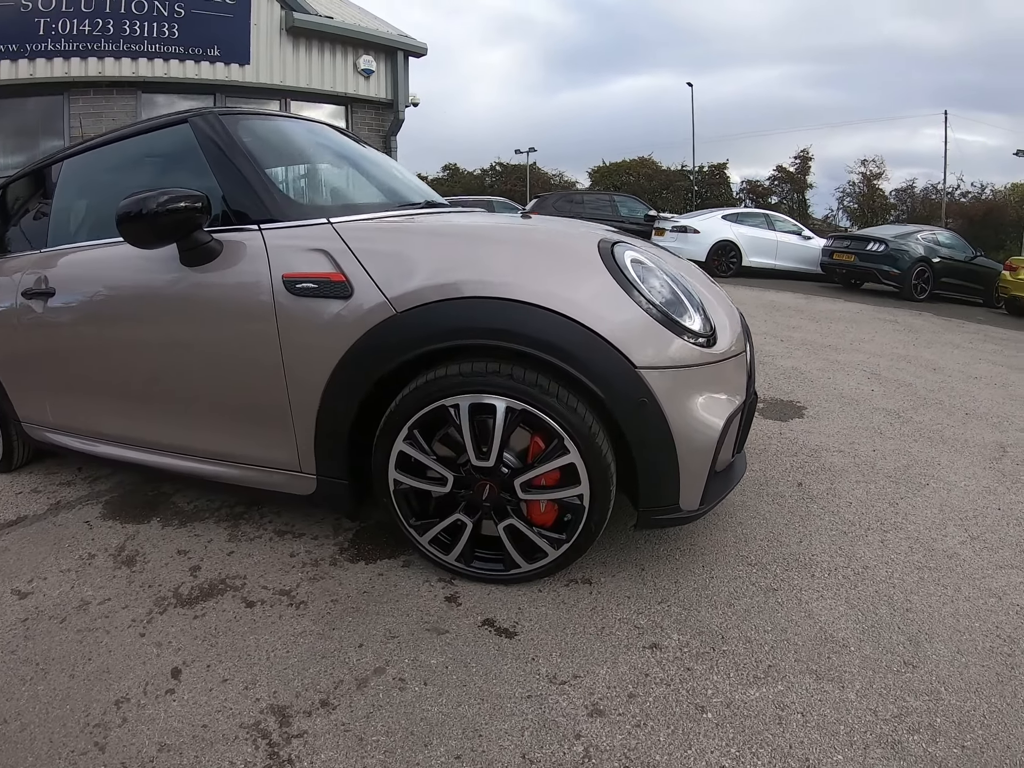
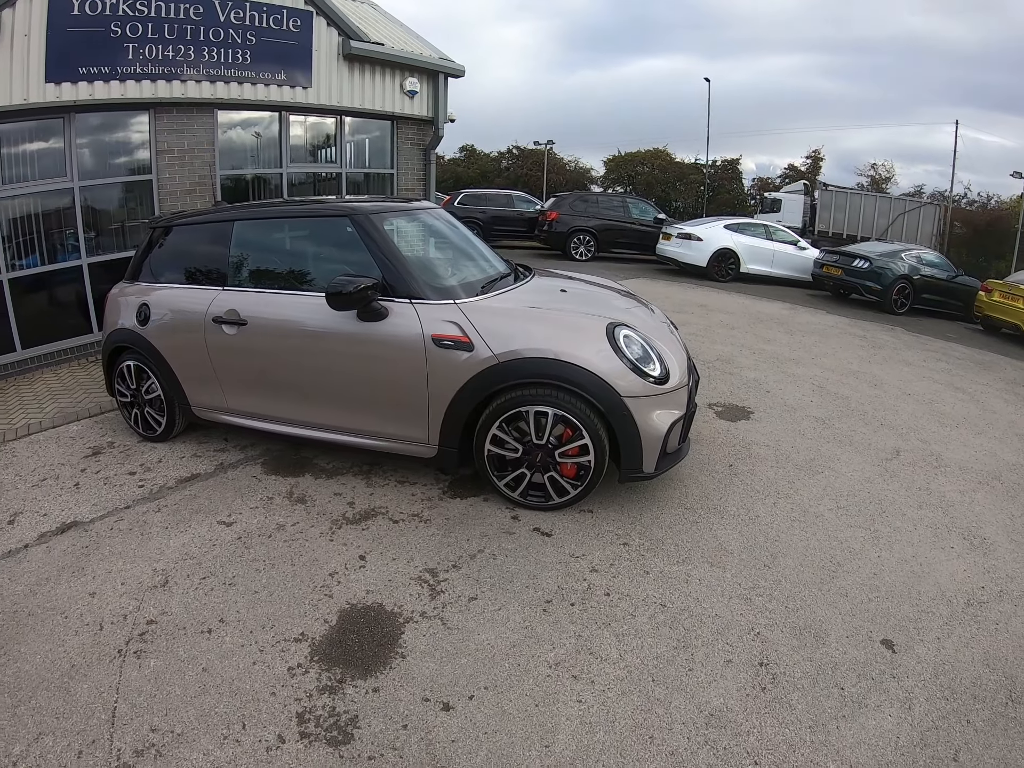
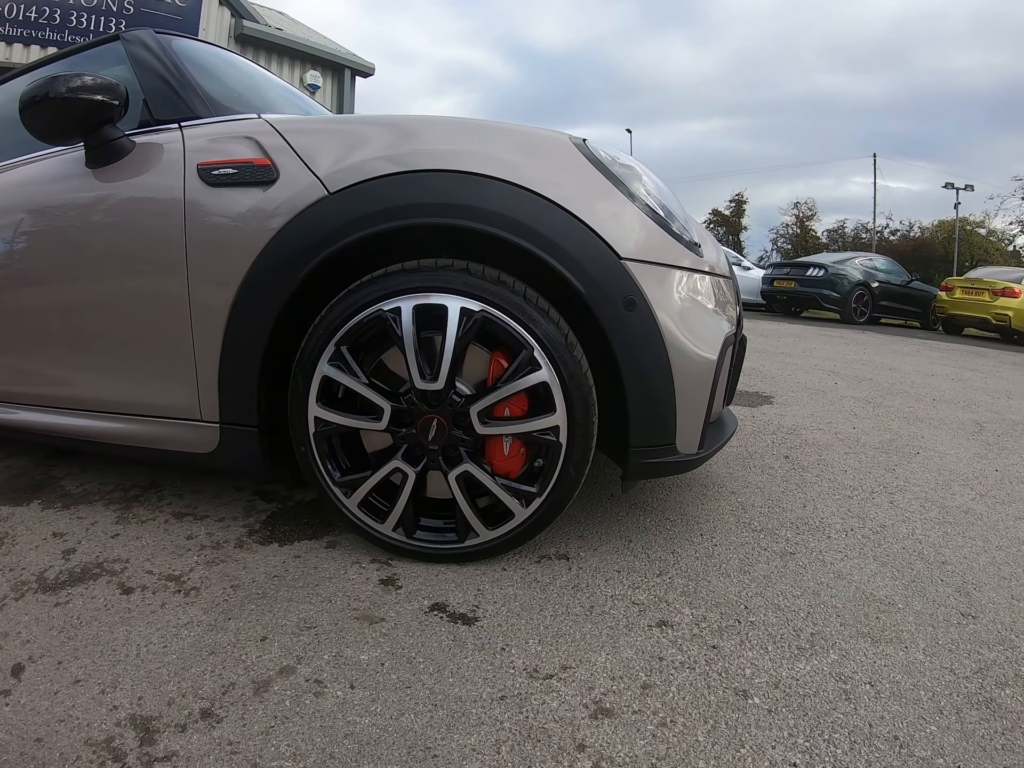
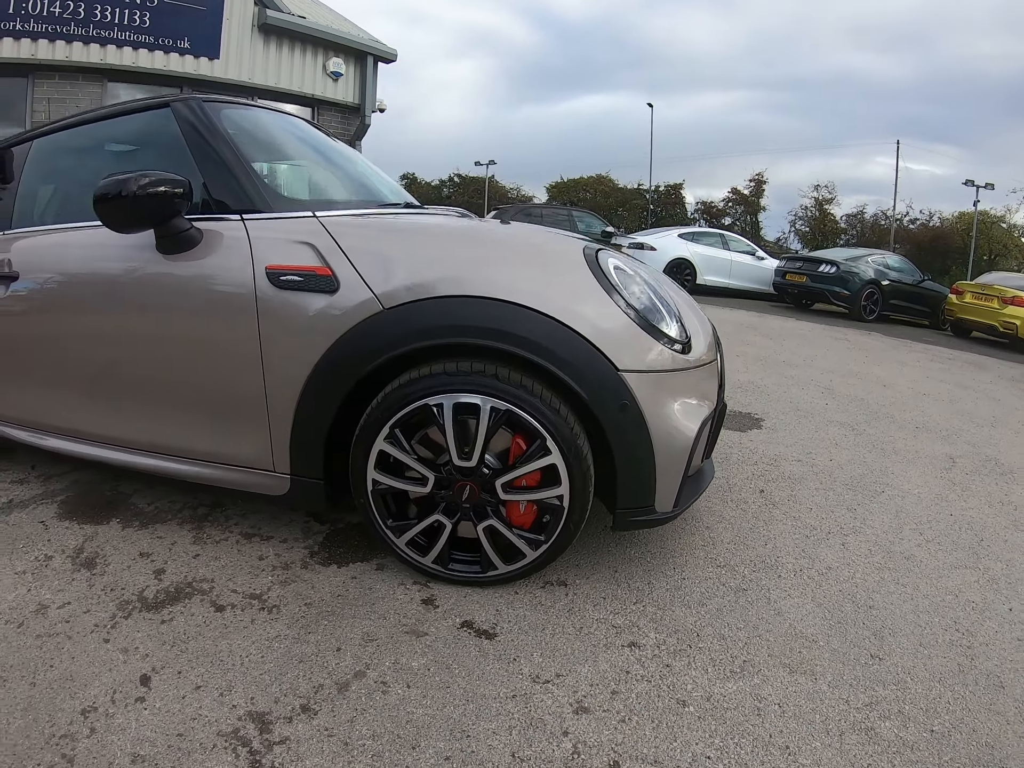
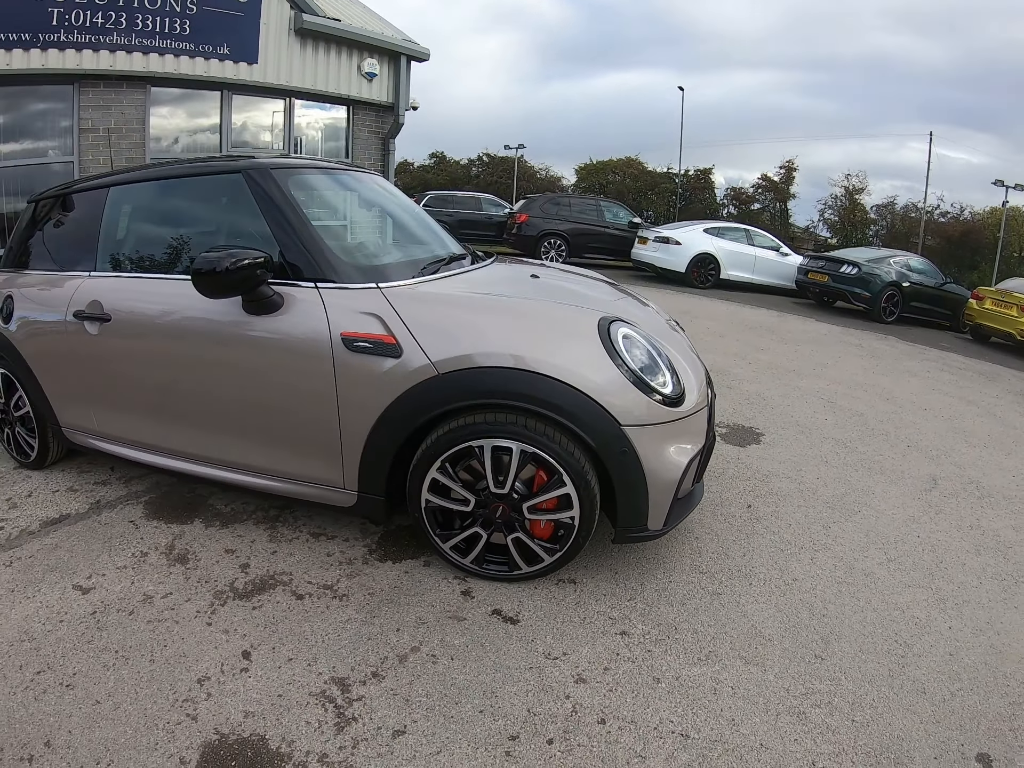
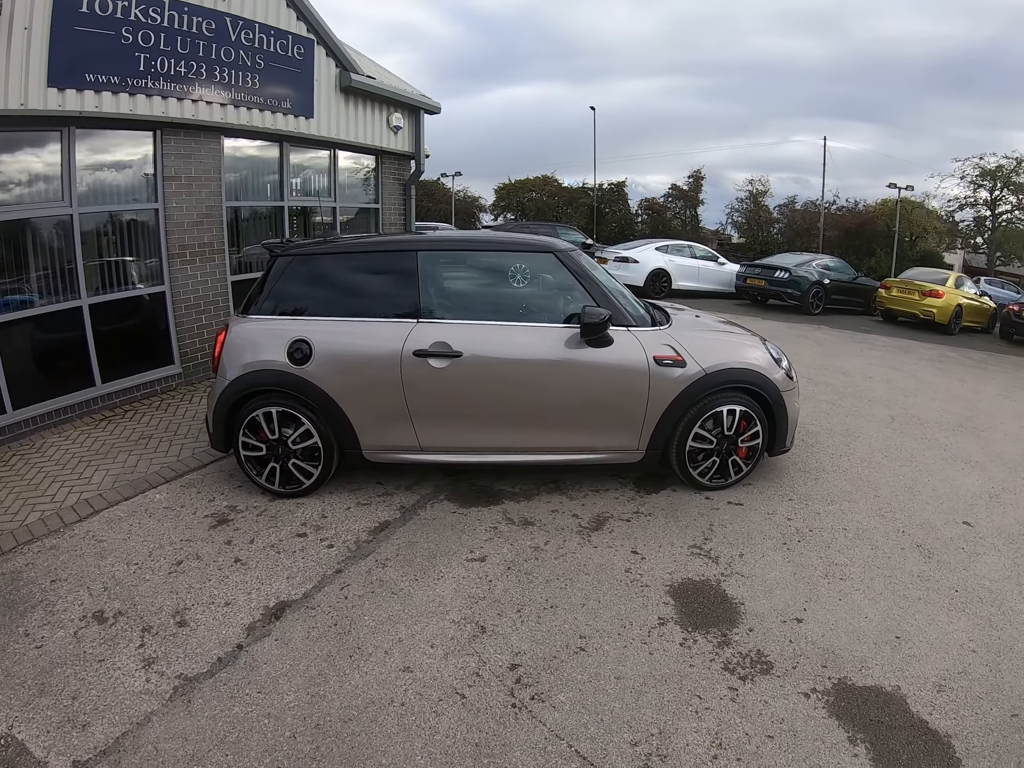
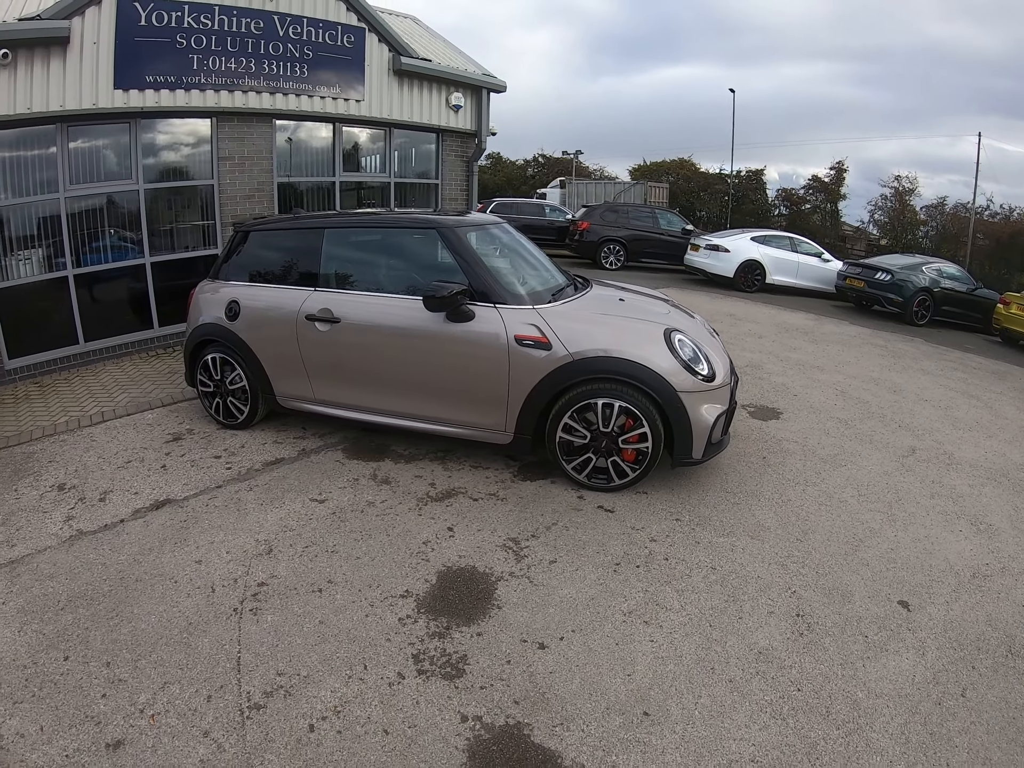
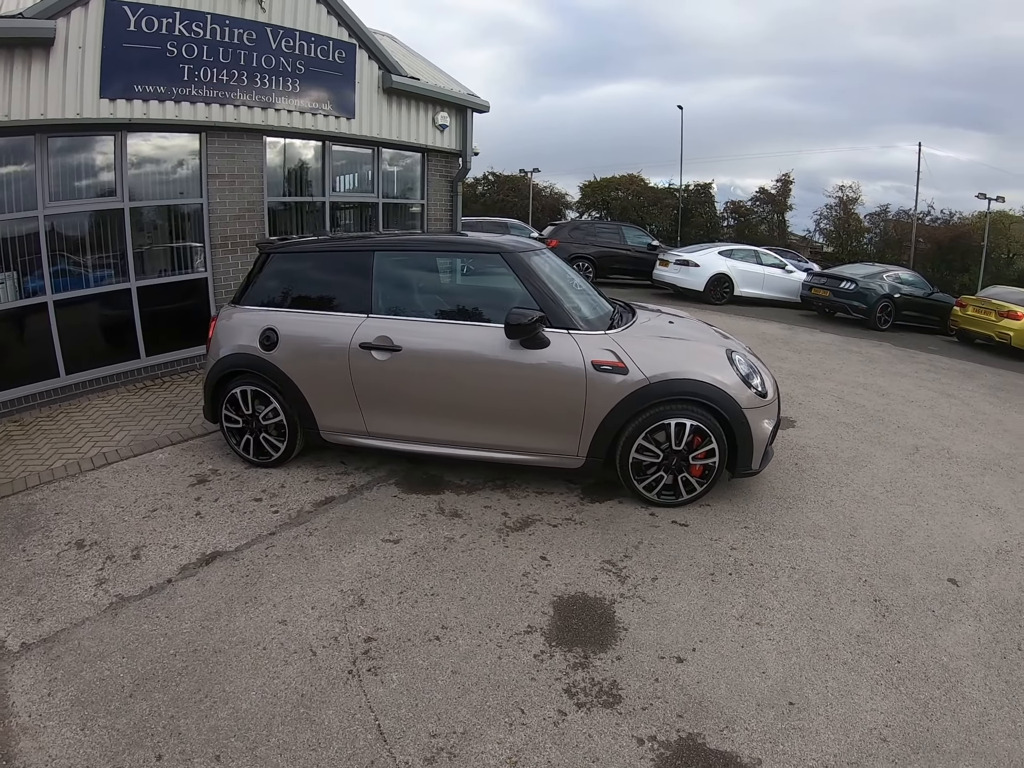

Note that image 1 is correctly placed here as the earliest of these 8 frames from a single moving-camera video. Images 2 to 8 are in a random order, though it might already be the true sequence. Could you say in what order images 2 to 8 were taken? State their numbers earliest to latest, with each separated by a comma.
3, 4, 5, 2, 7, 8, 6
